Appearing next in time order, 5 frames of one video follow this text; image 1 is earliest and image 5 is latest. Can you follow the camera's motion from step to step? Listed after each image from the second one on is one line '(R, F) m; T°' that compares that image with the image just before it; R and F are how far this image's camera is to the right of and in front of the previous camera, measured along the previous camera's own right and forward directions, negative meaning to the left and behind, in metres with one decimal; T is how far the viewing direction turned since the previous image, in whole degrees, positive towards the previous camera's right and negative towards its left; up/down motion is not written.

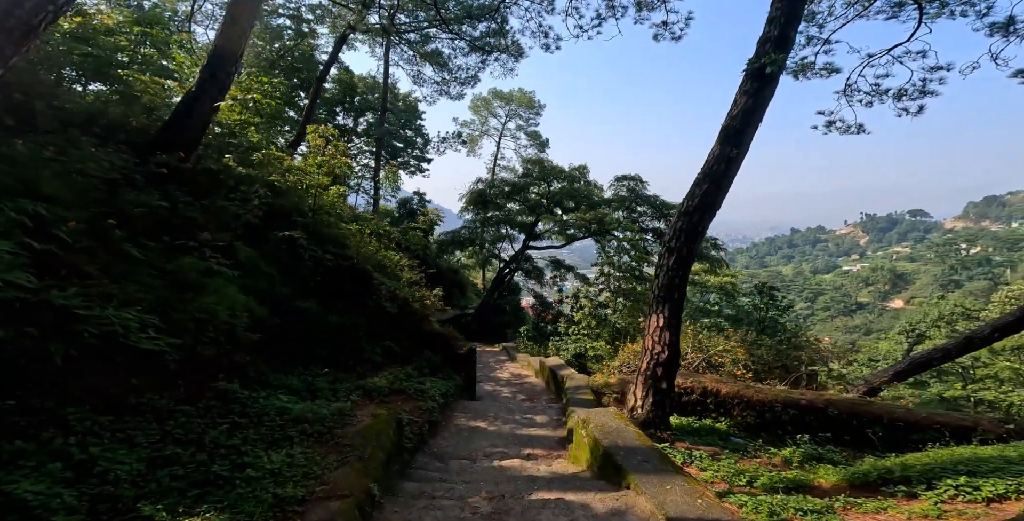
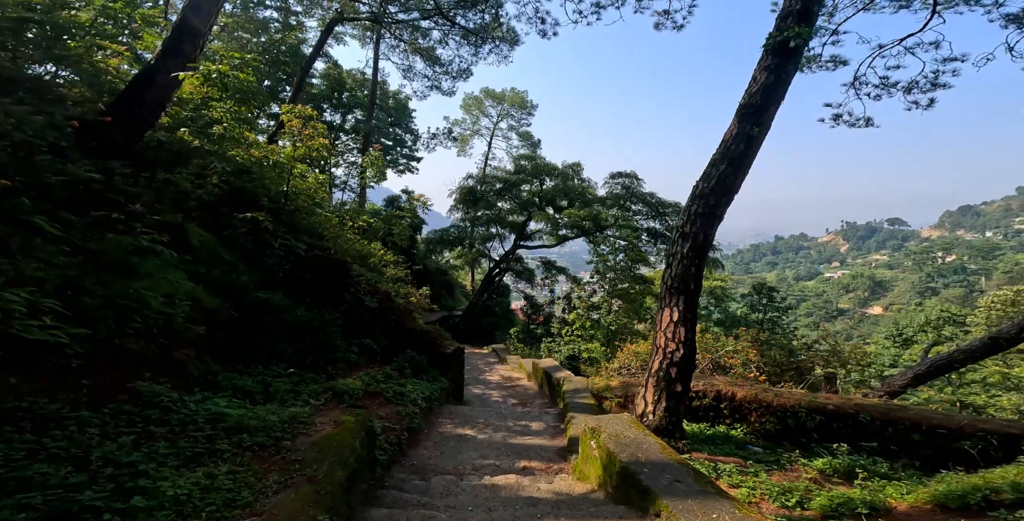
(0.0, +0.6) m; +1°
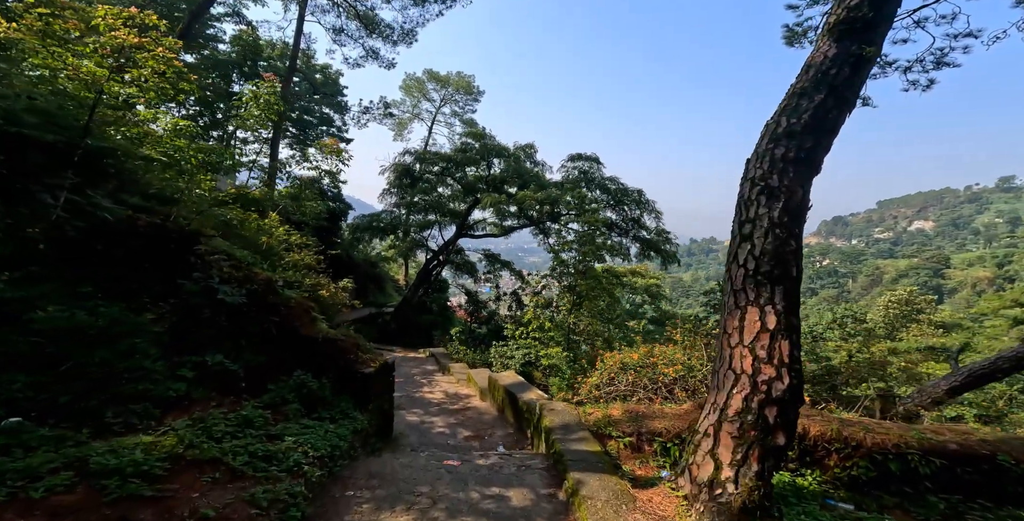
(-0.2, +2.1) m; +7°
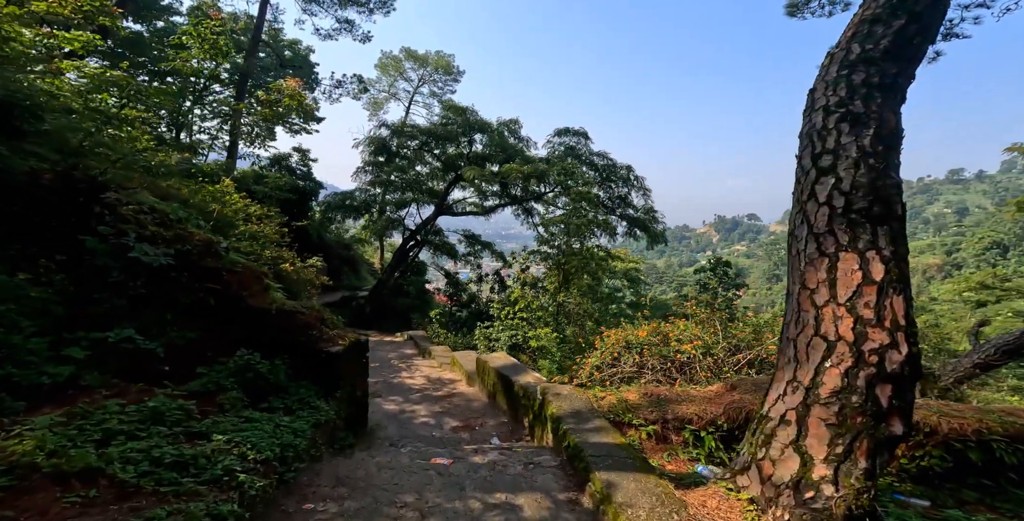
(-0.2, +0.7) m; +3°
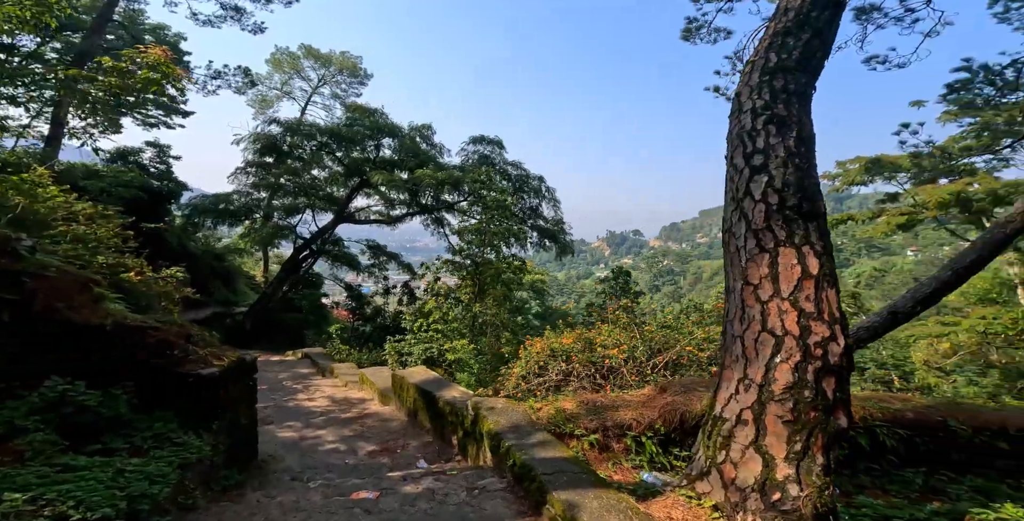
(-0.2, +0.3) m; +11°
